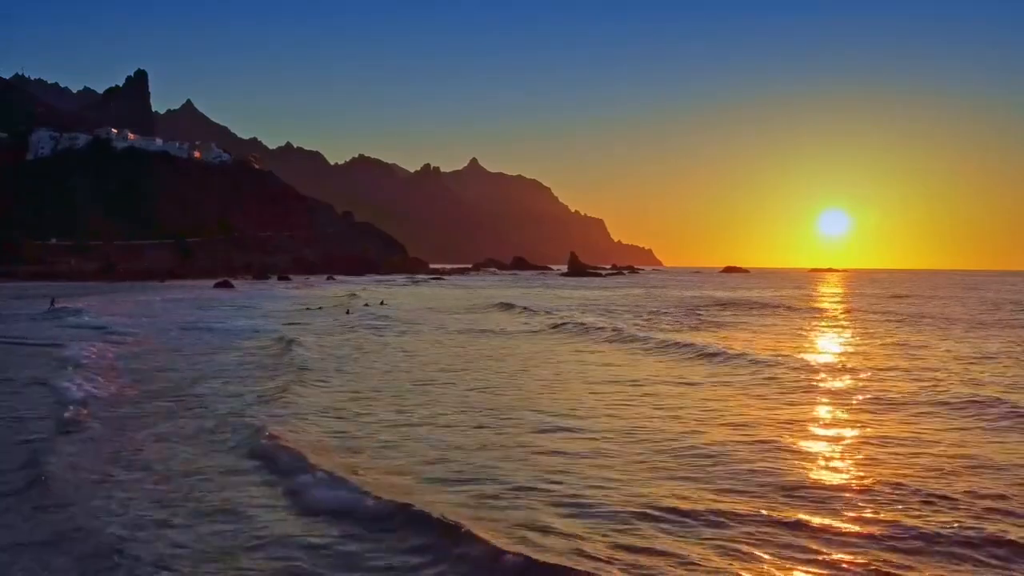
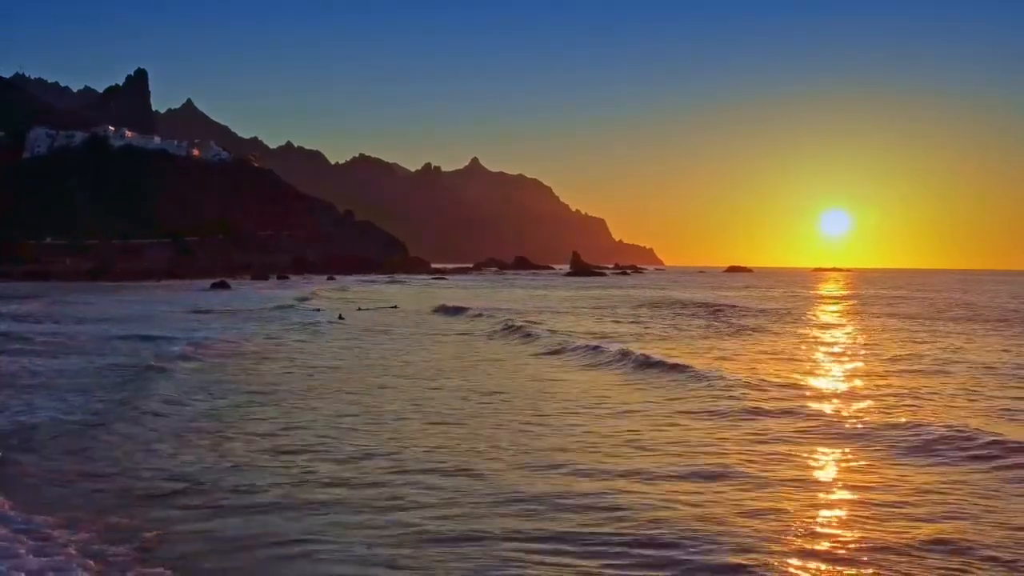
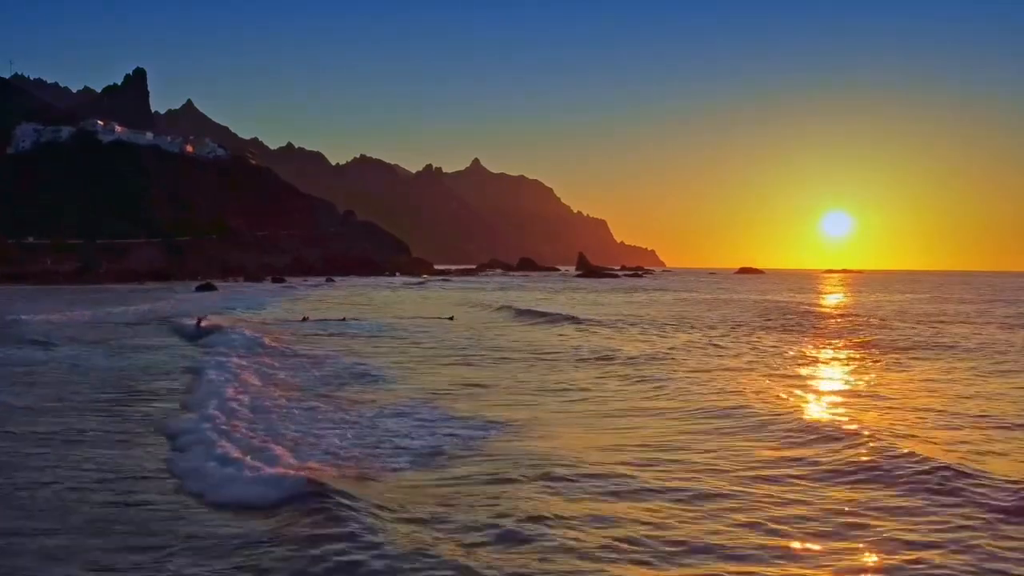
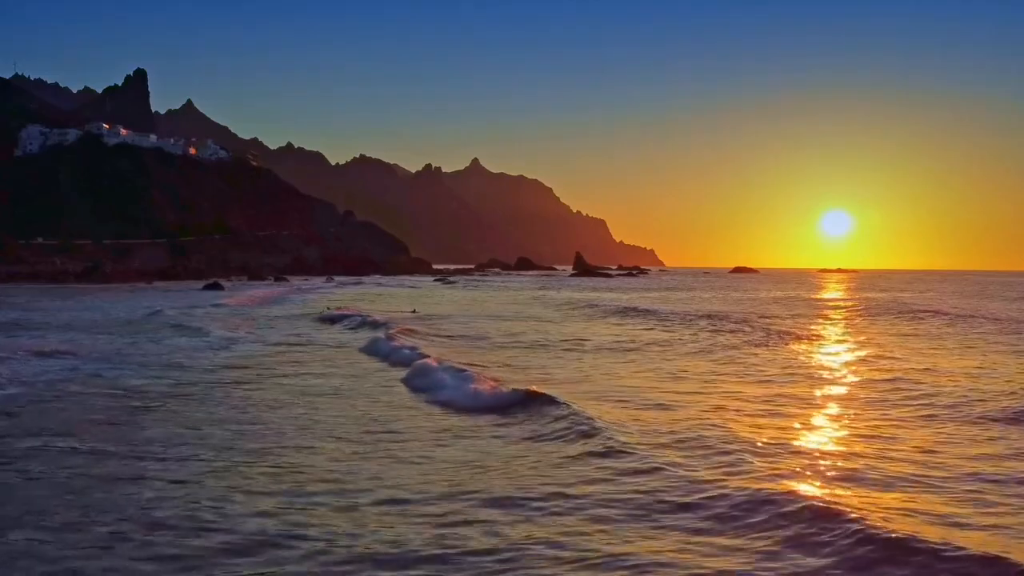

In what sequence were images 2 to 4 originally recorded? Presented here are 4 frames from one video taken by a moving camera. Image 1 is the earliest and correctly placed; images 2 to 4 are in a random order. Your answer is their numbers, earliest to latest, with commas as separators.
2, 4, 3
